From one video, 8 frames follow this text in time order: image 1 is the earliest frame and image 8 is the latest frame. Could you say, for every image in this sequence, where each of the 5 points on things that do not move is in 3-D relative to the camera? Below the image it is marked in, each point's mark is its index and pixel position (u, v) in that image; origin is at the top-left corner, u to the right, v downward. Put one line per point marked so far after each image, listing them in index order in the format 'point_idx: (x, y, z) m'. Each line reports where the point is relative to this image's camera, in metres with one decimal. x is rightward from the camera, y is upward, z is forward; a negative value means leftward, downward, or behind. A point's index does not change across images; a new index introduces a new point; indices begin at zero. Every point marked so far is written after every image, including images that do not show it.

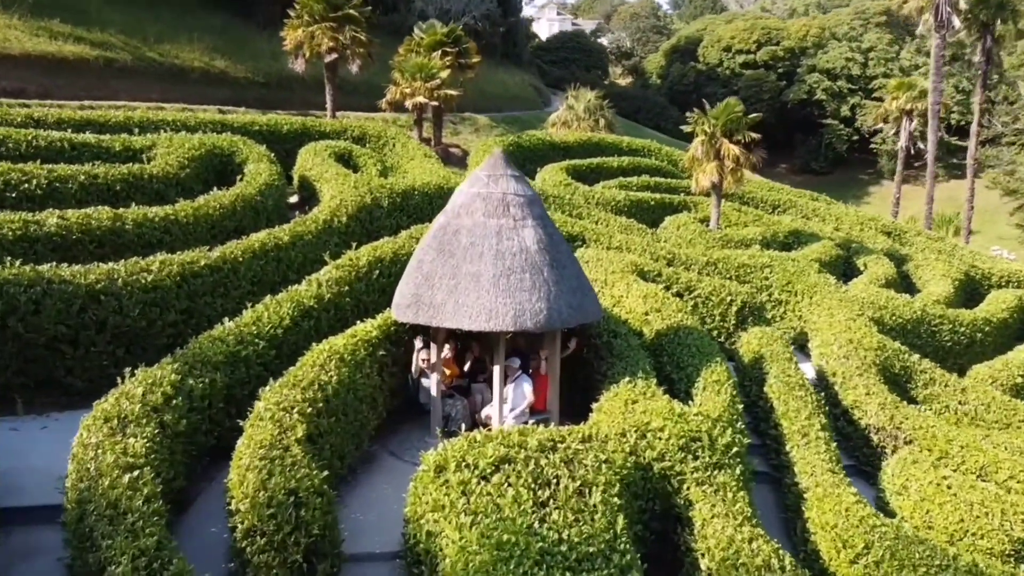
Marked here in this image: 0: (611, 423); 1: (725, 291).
0: (+1.5, -2.0, +11.5) m
1: (+5.4, -0.1, +19.7) m
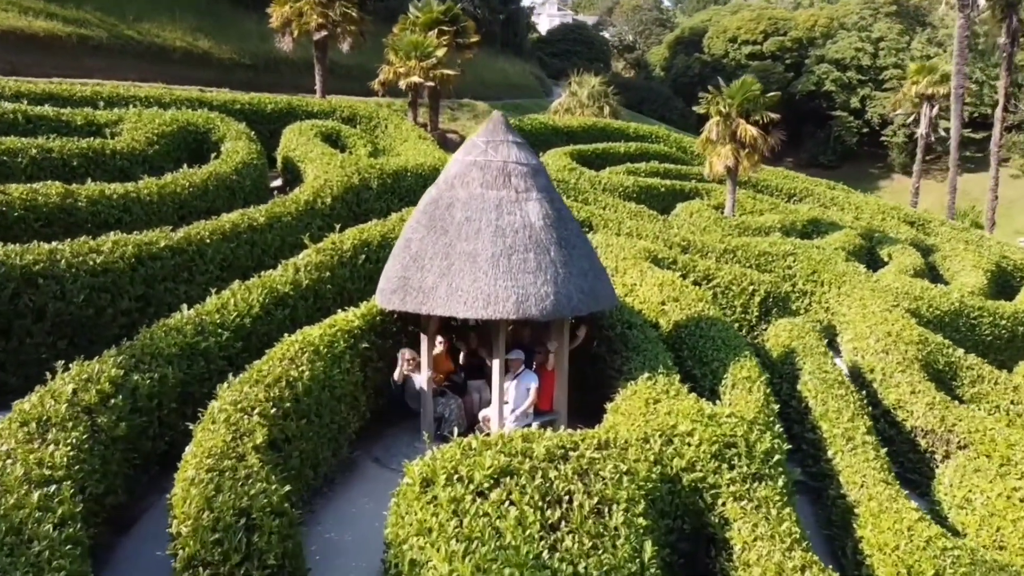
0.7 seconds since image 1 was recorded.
0: (+1.5, -1.7, +9.8) m
1: (+5.4, +0.2, +18.0) m
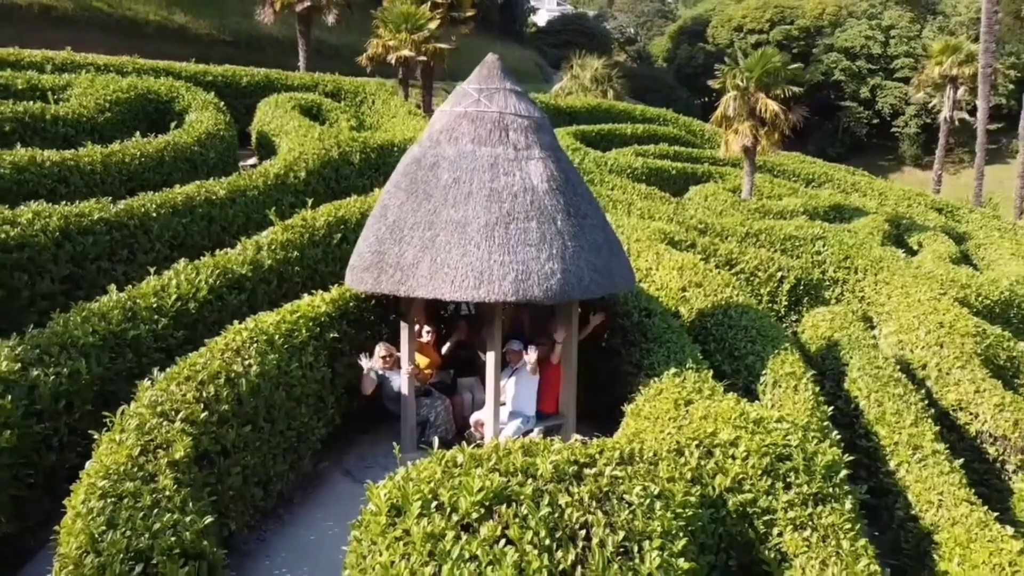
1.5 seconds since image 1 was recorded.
0: (+1.5, -1.4, +7.8) m
1: (+5.4, +0.5, +16.0) m
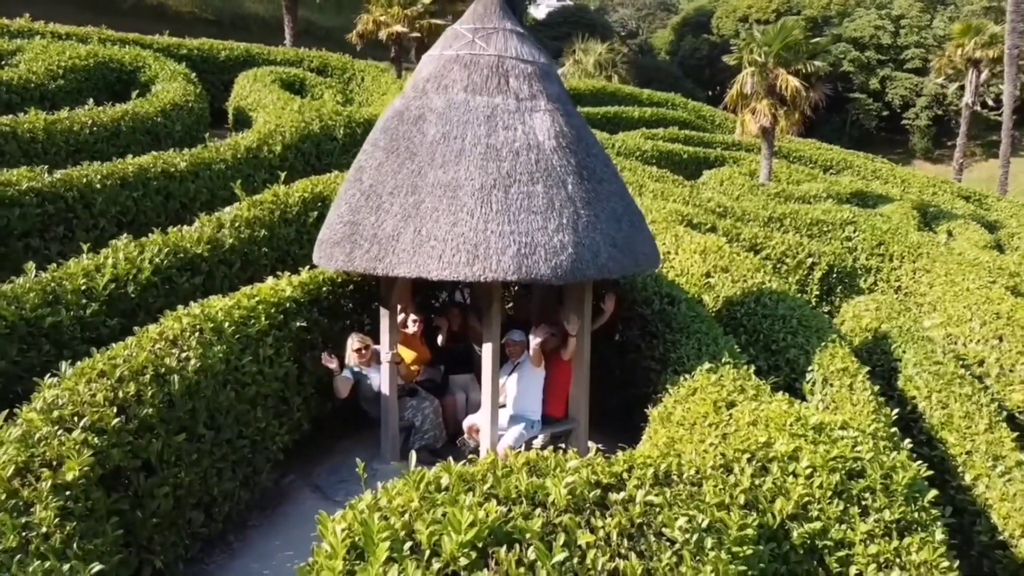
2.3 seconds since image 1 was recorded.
0: (+1.5, -1.2, +6.2) m
1: (+5.4, +0.7, +14.4) m
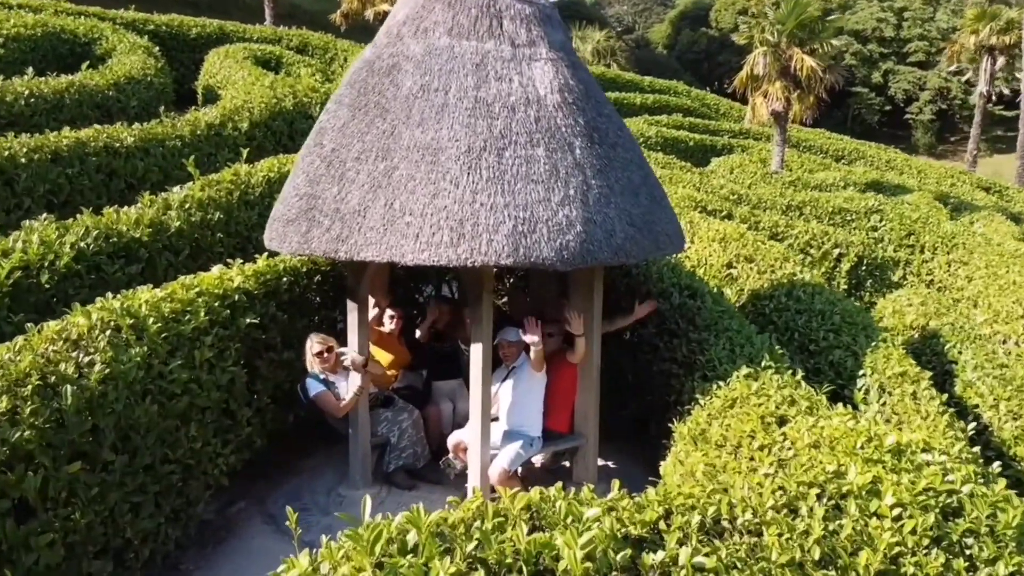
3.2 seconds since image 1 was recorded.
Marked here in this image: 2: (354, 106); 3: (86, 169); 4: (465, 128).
0: (+1.4, -1.1, +4.8) m
1: (+5.3, +0.8, +13.0) m
2: (-1.3, +1.5, +6.4) m
3: (-5.1, +1.4, +9.4) m
4: (-0.4, +1.2, +6.0) m
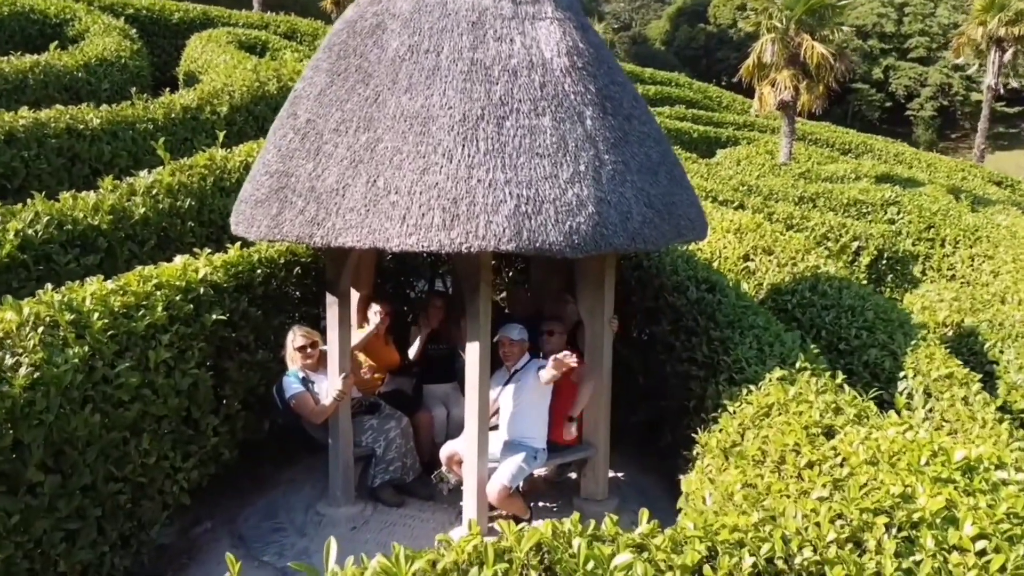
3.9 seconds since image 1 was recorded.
0: (+1.5, -1.1, +4.0) m
1: (+5.2, +0.9, +12.3) m
2: (-1.3, +1.6, +5.6) m
3: (-5.1, +1.5, +8.6) m
4: (-0.3, +1.3, +5.3) m
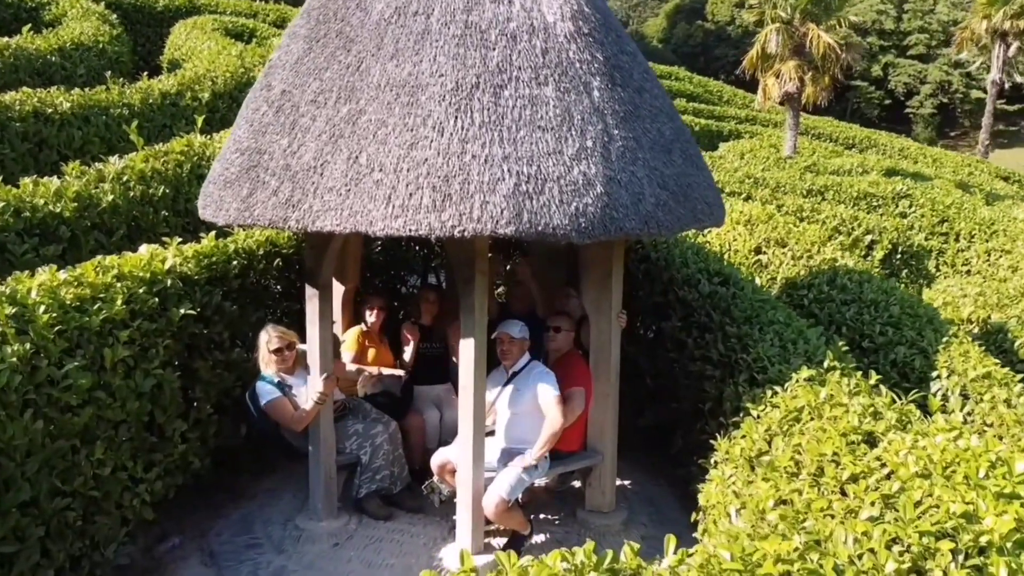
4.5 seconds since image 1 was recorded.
0: (+1.5, -1.0, +3.5) m
1: (+5.2, +0.9, +11.7) m
2: (-1.3, +1.6, +5.0) m
3: (-5.2, +1.6, +8.0) m
4: (-0.4, +1.4, +4.7) m
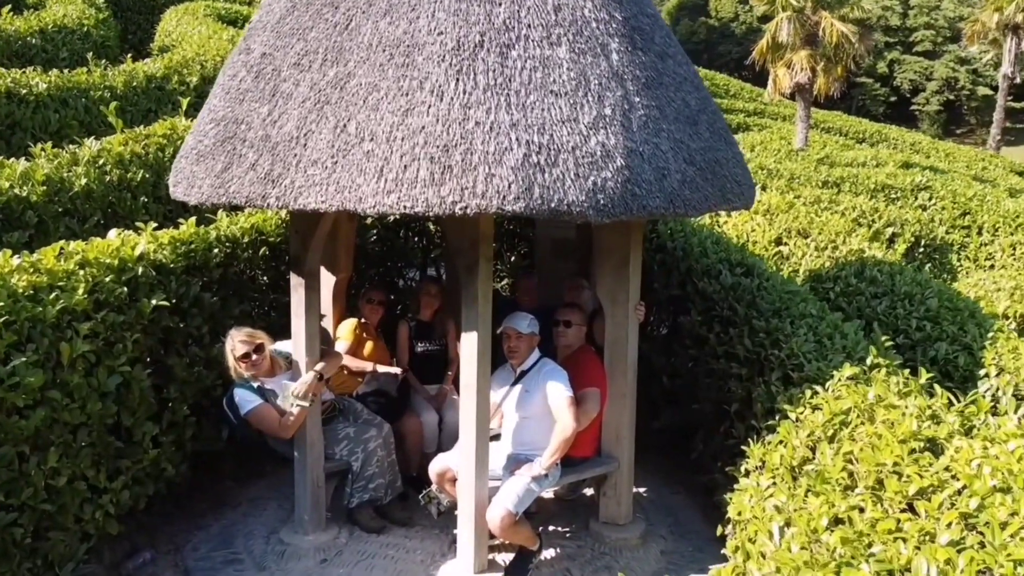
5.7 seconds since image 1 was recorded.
0: (+1.5, -0.9, +2.9) m
1: (+5.3, +1.0, +11.2) m
2: (-1.3, +1.7, +4.5) m
3: (-5.1, +1.6, +7.5) m
4: (-0.3, +1.4, +4.2) m
